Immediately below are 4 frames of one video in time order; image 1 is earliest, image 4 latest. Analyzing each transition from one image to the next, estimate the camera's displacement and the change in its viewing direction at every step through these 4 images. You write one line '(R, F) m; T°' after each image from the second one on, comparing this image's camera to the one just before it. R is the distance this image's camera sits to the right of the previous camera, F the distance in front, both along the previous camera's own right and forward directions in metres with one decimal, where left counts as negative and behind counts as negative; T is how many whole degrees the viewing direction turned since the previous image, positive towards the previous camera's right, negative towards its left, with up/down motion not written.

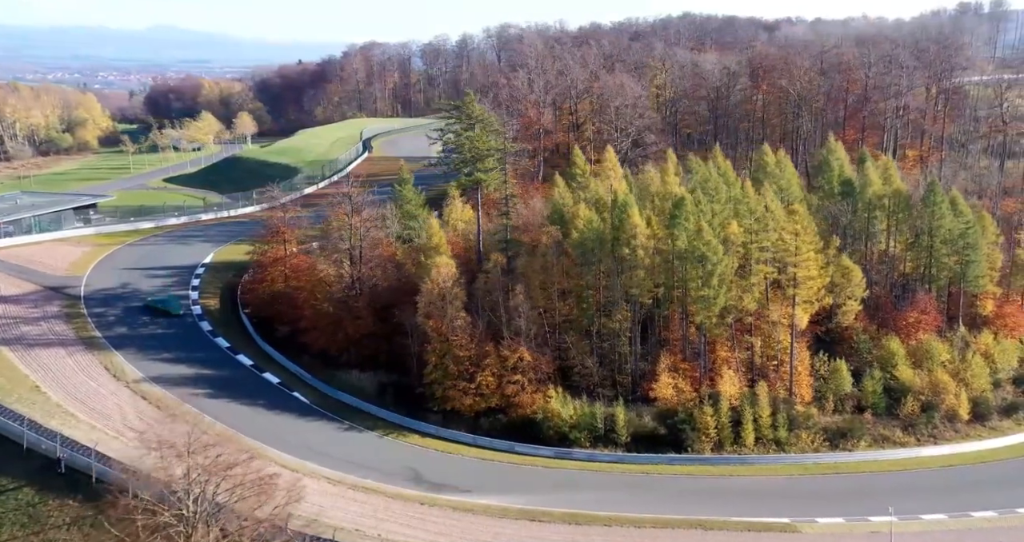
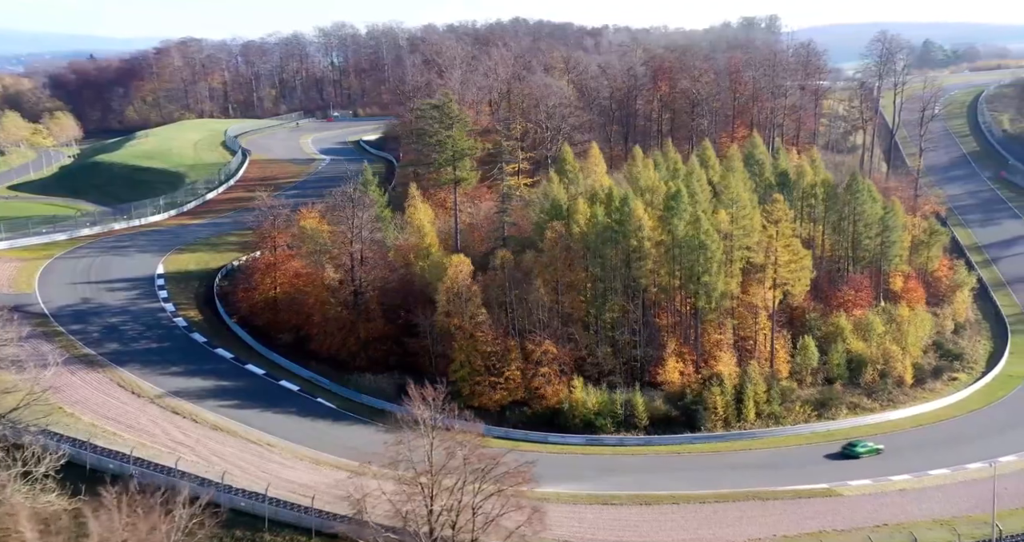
(-13.0, +0.1) m; +13°
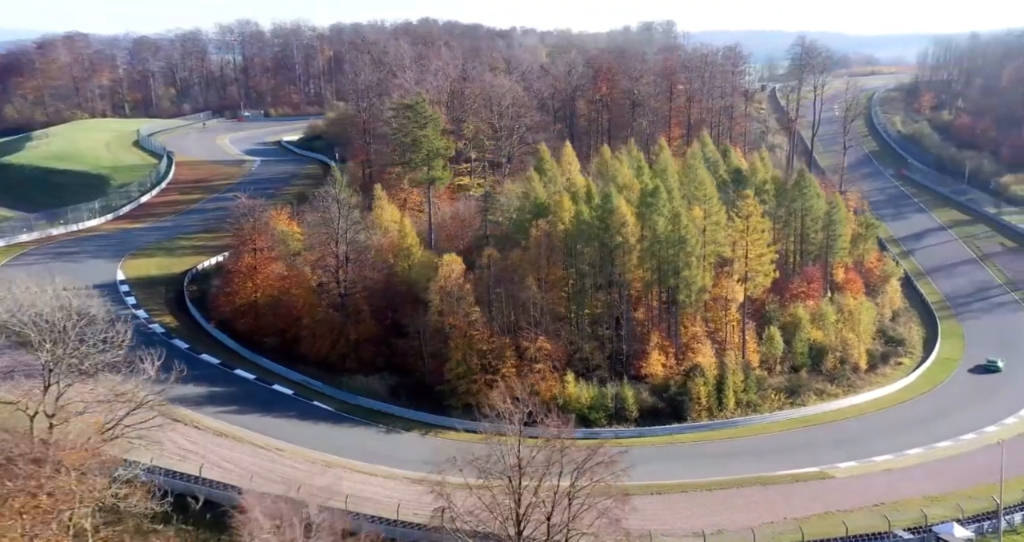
(-6.1, 0.0) m; +7°
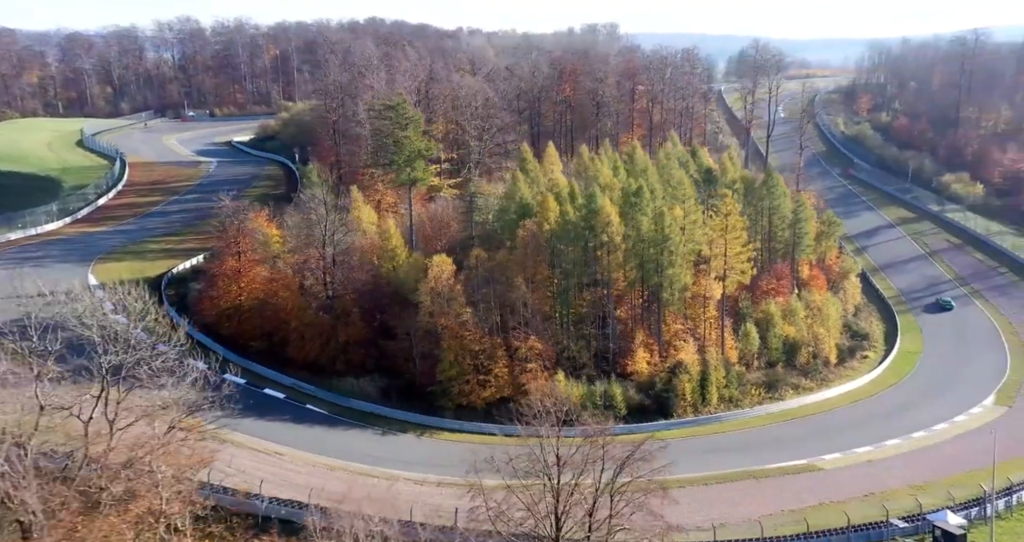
(-3.2, 0.0) m; +4°
